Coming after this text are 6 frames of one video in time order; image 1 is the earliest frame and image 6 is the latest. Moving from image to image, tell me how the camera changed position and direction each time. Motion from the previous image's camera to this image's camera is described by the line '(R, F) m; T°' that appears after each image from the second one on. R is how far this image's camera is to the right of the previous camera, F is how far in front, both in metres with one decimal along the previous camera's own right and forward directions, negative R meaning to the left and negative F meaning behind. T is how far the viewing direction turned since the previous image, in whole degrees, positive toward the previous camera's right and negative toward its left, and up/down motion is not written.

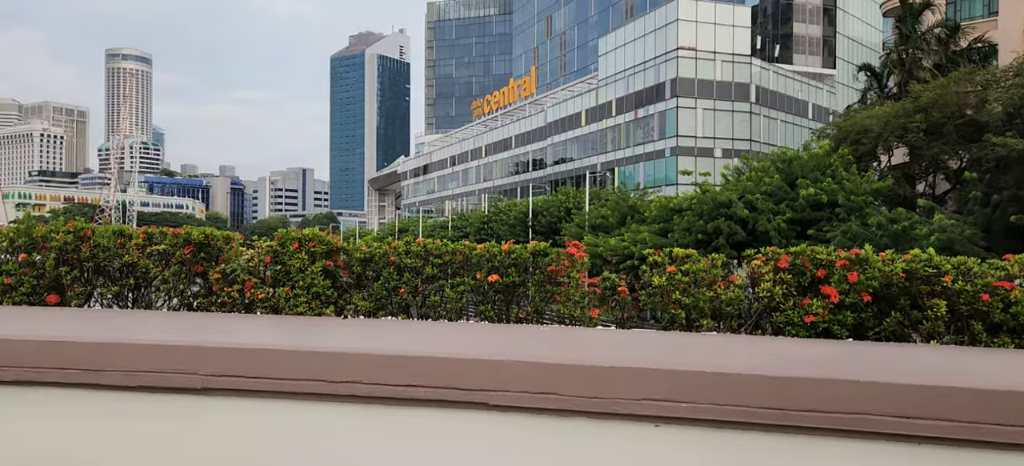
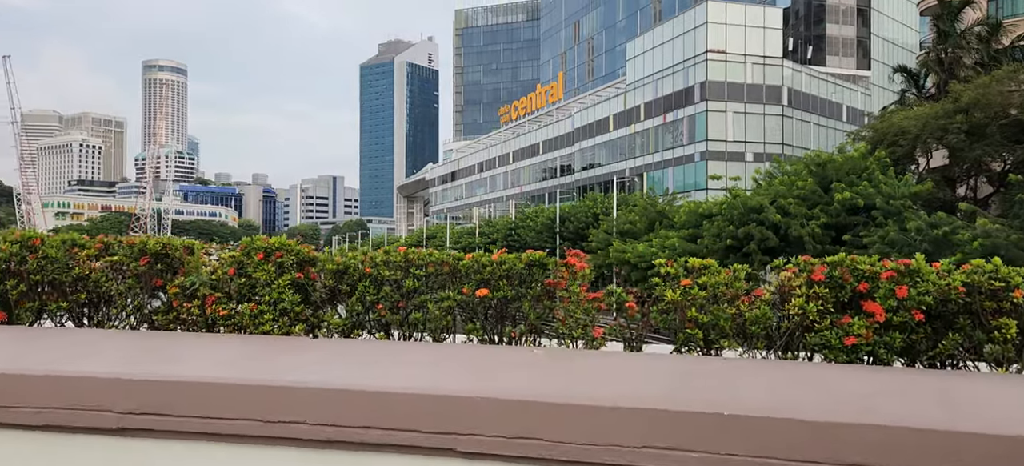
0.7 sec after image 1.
(+0.2, +0.4) m; -2°
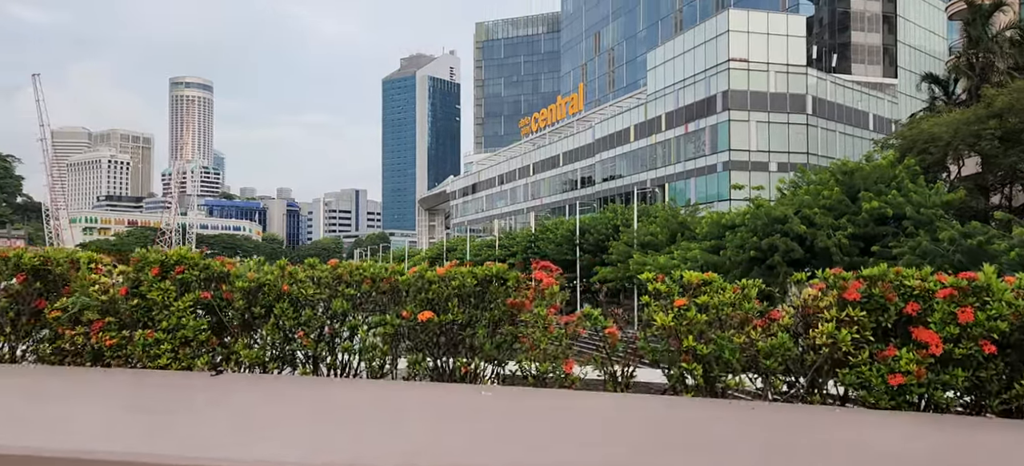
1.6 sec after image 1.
(+0.2, +0.6) m; -2°
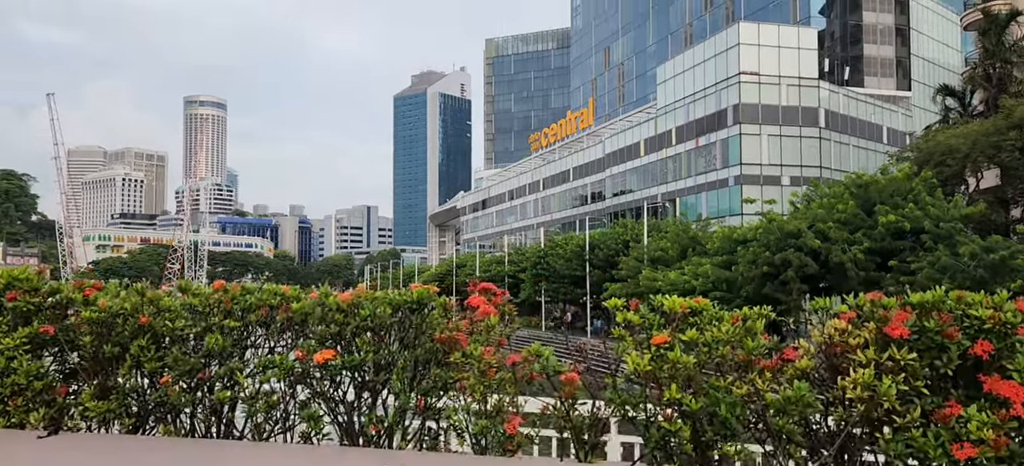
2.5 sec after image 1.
(+0.3, +0.6) m; -1°
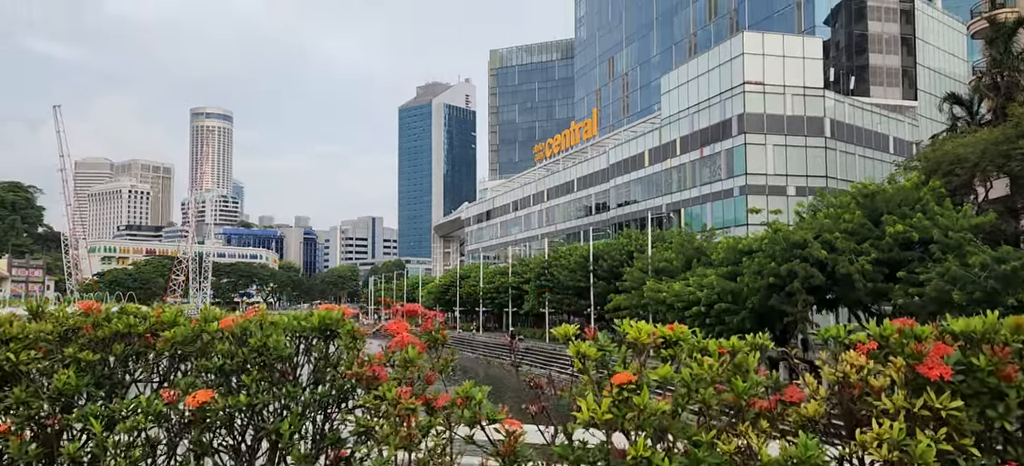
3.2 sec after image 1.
(+0.2, +0.4) m; 0°
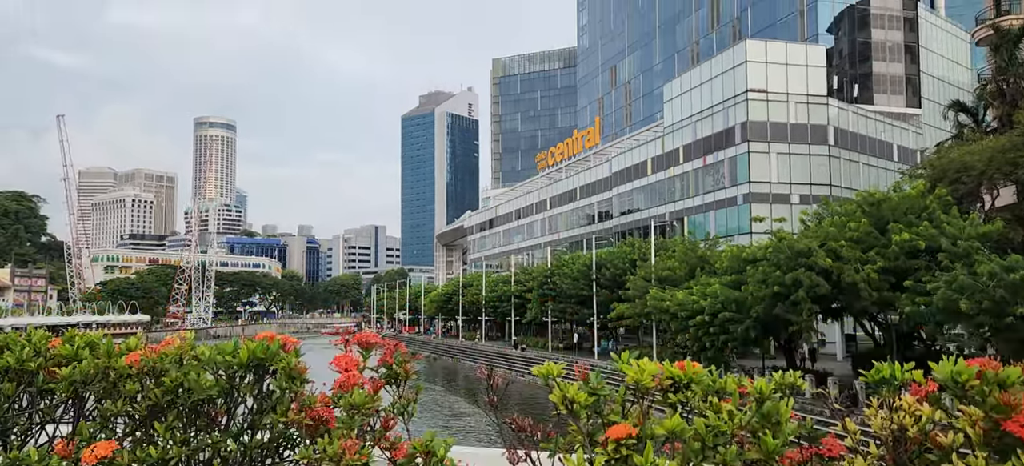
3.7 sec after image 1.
(+0.1, +0.3) m; 0°
